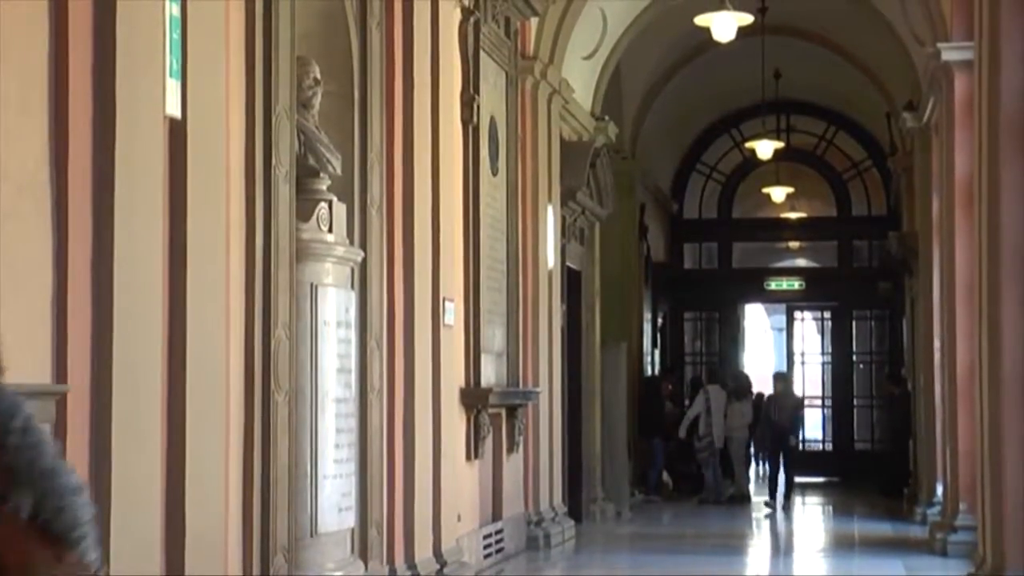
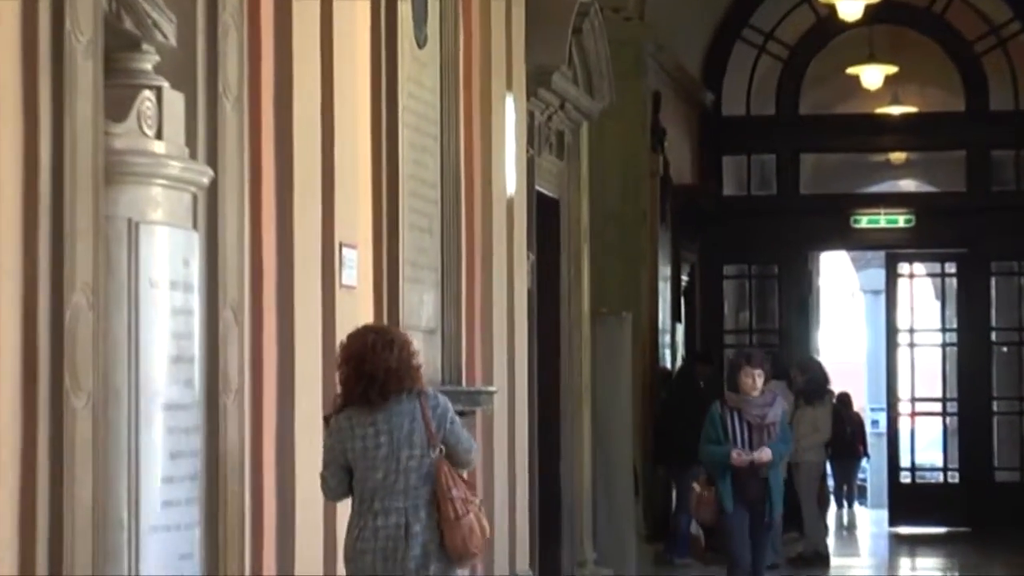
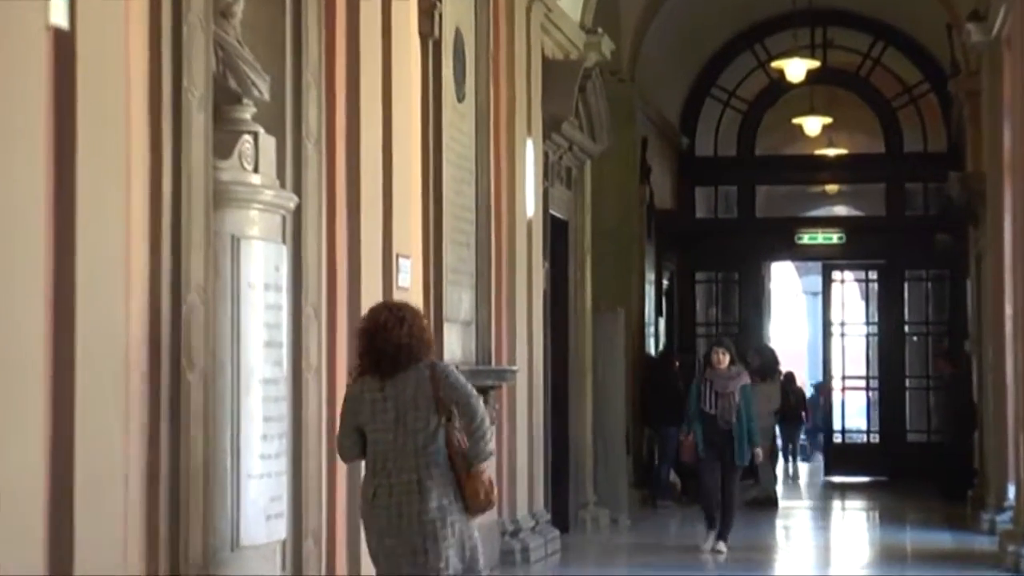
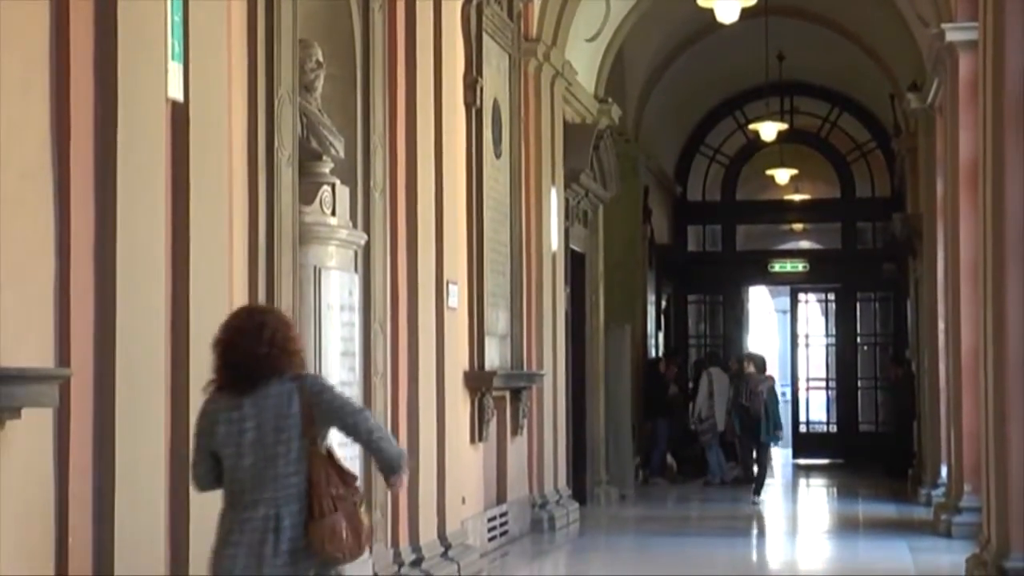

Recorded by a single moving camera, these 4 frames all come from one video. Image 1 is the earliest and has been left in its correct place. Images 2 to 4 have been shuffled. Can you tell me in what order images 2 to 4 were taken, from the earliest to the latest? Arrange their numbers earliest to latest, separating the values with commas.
4, 3, 2
